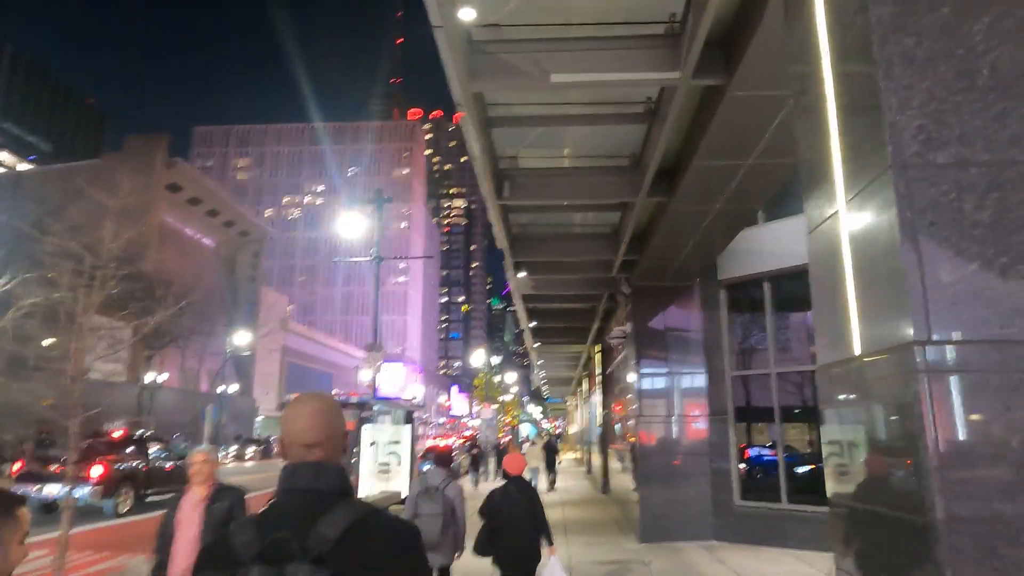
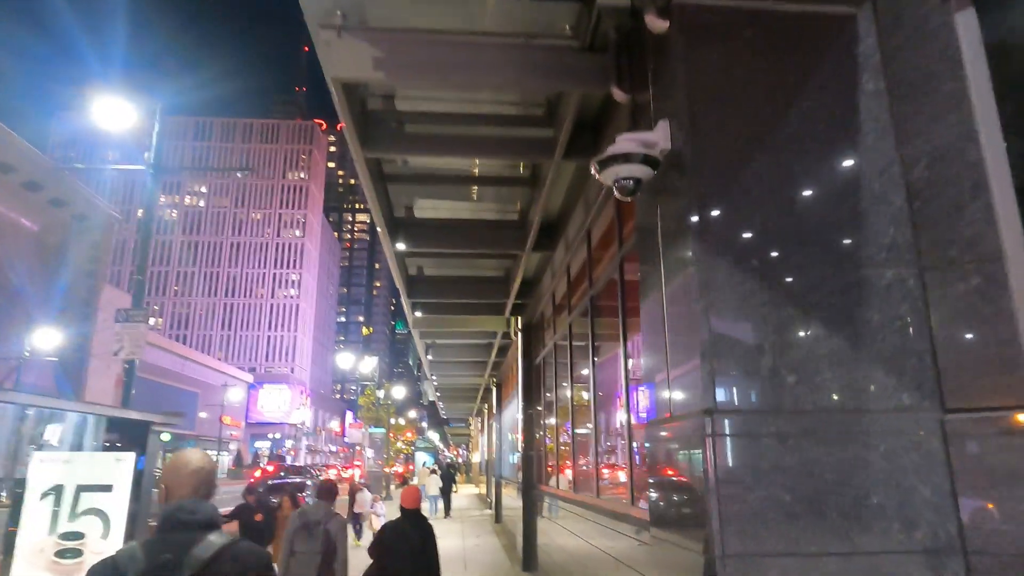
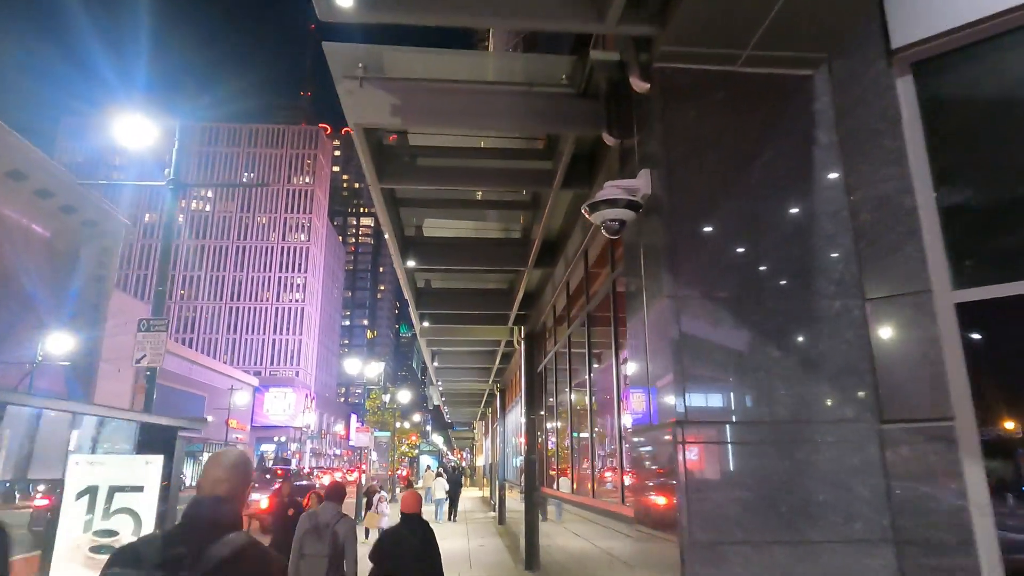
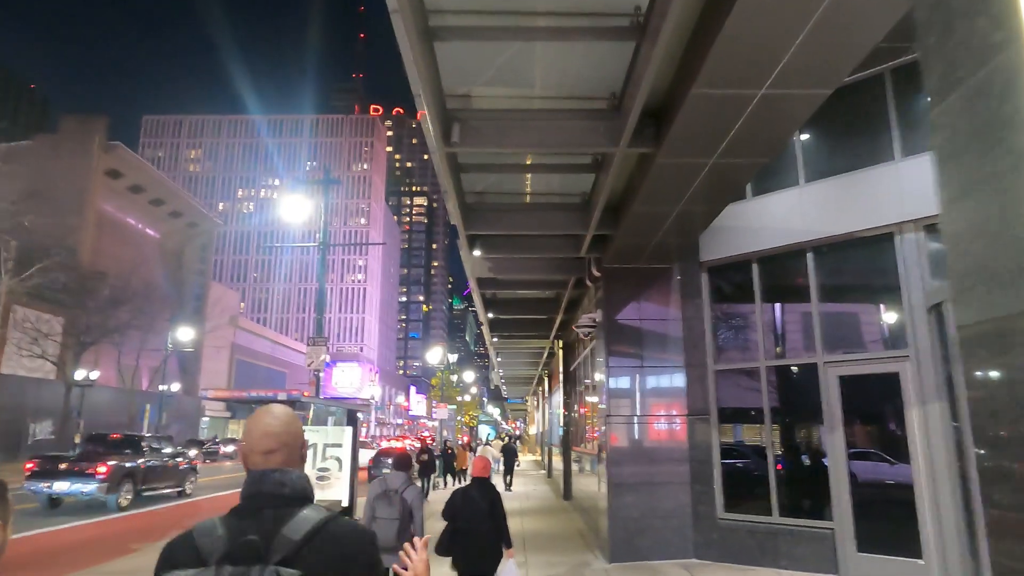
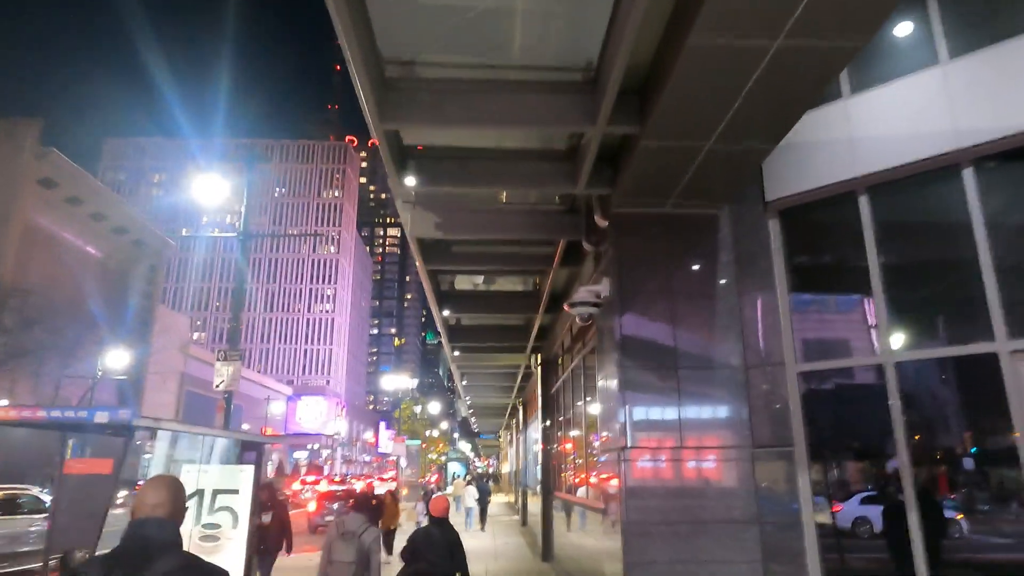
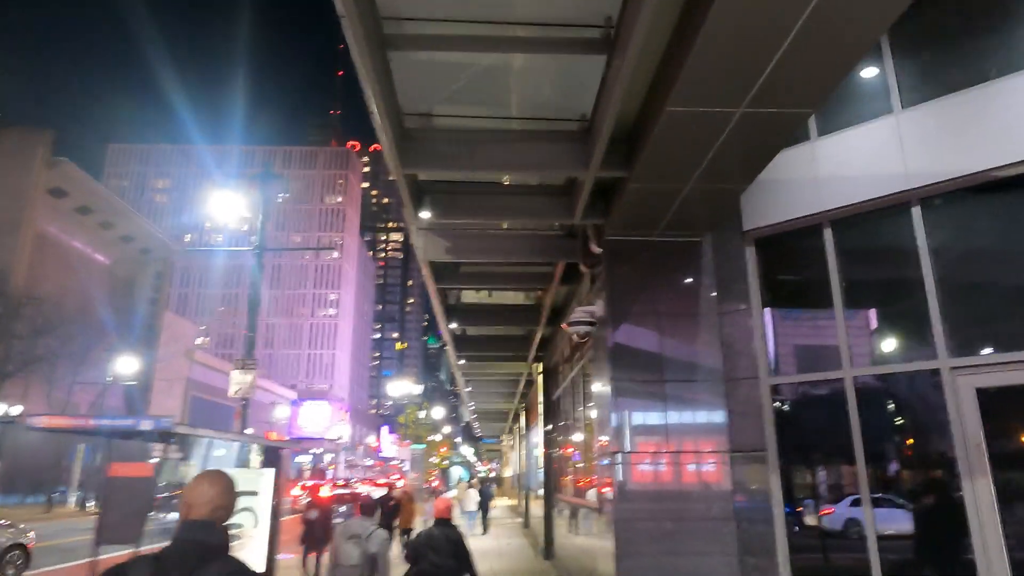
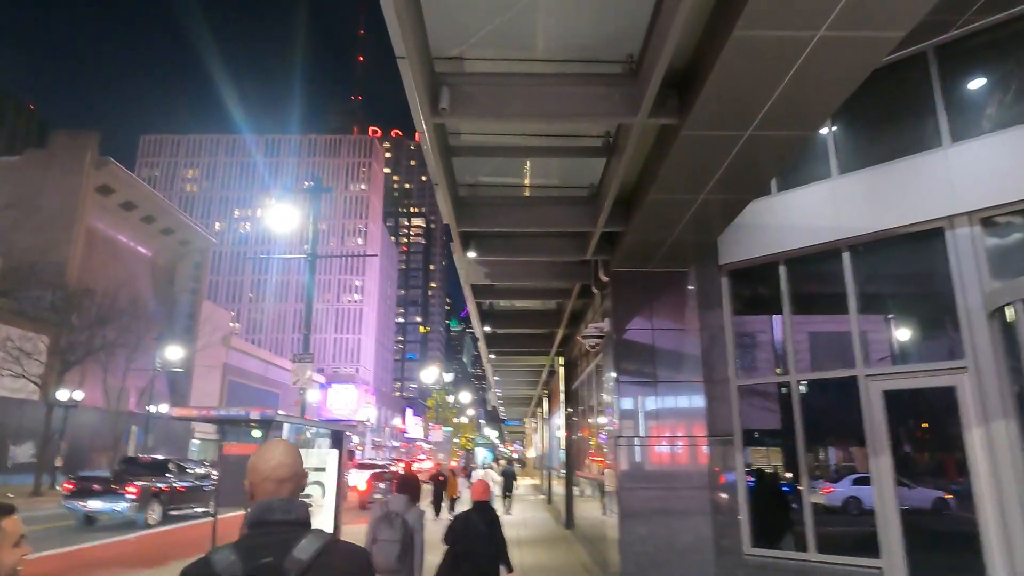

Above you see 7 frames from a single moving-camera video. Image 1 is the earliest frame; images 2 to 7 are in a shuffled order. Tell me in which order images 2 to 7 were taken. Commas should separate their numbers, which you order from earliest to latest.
4, 7, 6, 5, 3, 2
